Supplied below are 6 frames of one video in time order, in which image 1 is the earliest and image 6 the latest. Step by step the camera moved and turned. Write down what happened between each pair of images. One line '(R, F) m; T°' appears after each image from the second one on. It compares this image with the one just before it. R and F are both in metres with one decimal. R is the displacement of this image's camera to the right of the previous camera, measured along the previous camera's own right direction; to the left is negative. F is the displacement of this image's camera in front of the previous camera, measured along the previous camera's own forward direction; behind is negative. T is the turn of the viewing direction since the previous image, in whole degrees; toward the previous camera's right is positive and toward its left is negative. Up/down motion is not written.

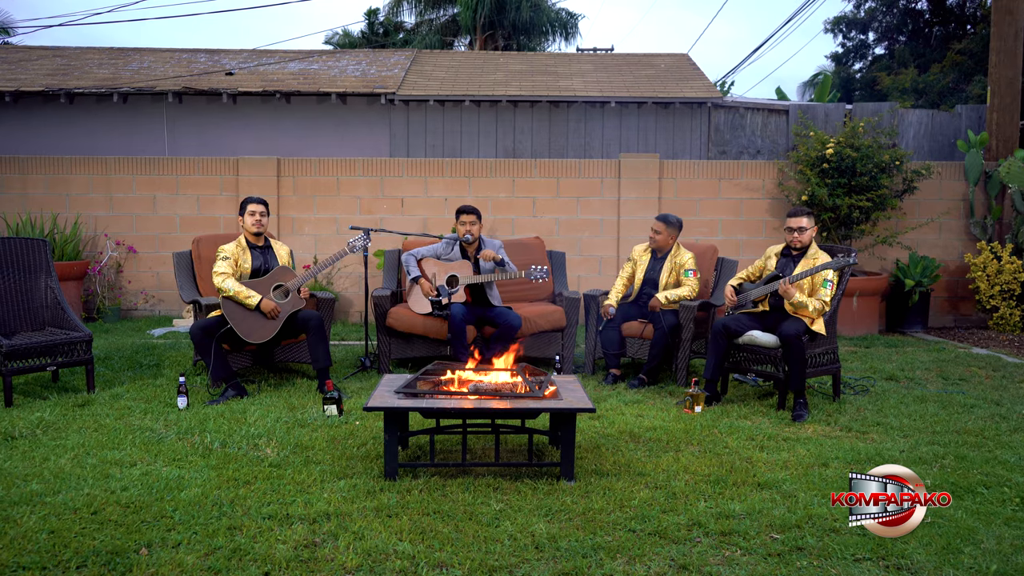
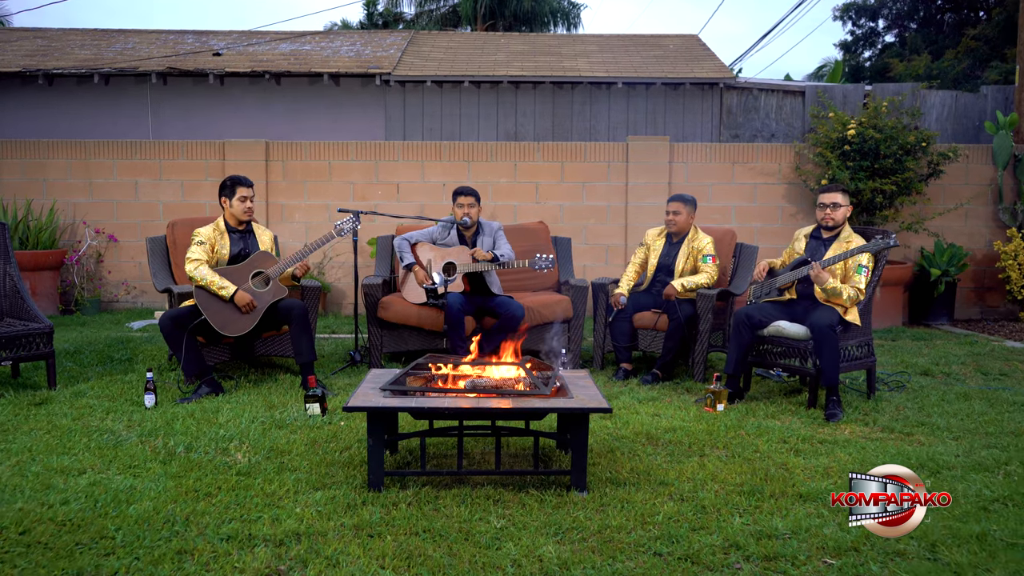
(0.0, +0.5) m; 0°
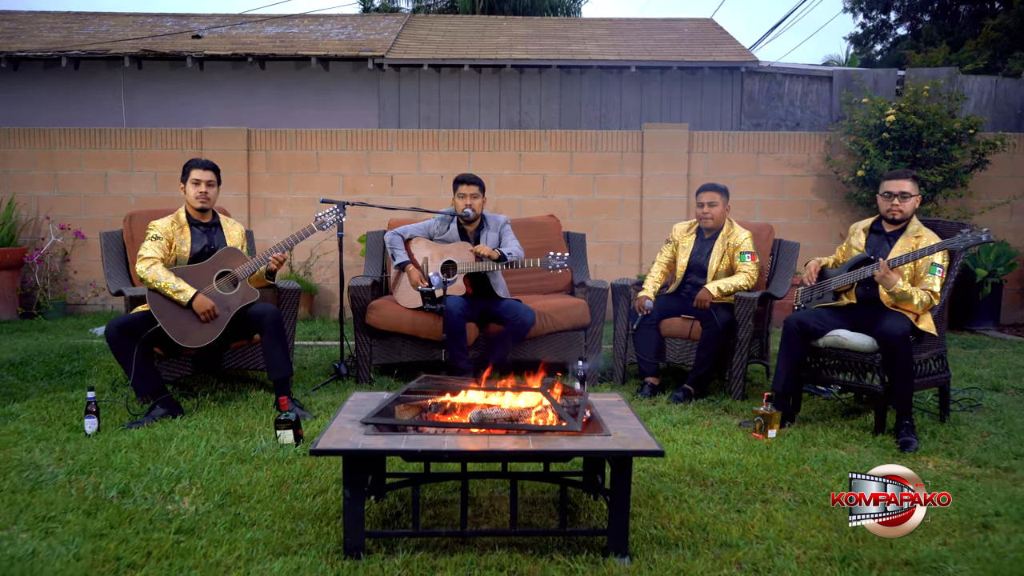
(0.0, +0.8) m; 0°
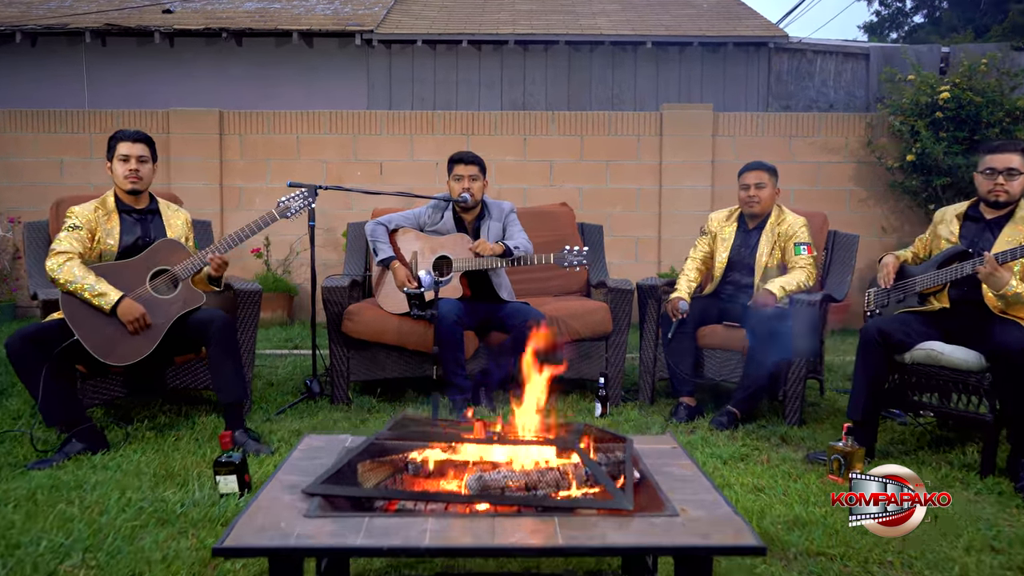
(0.0, +0.9) m; 0°
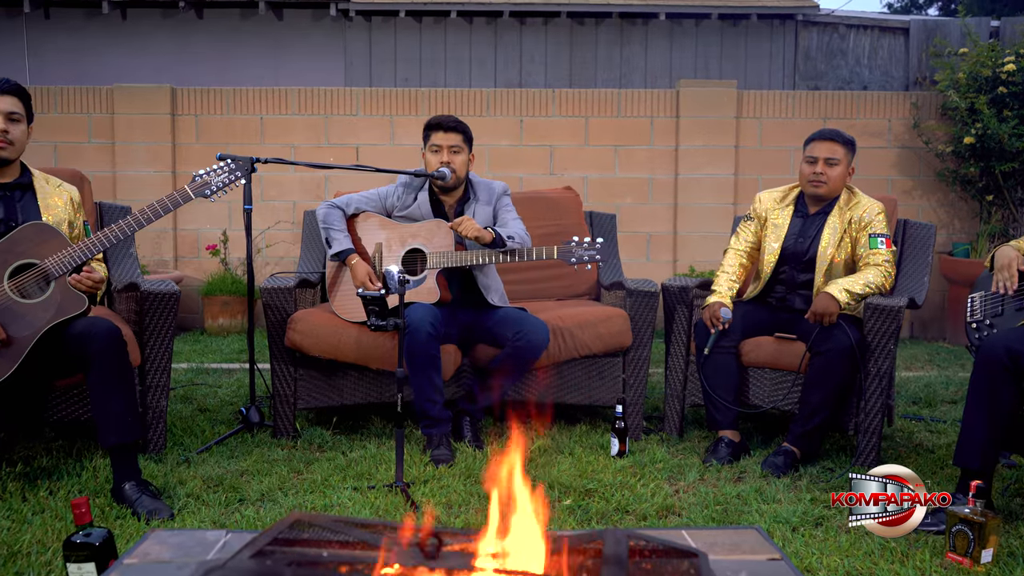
(0.0, +0.9) m; 0°
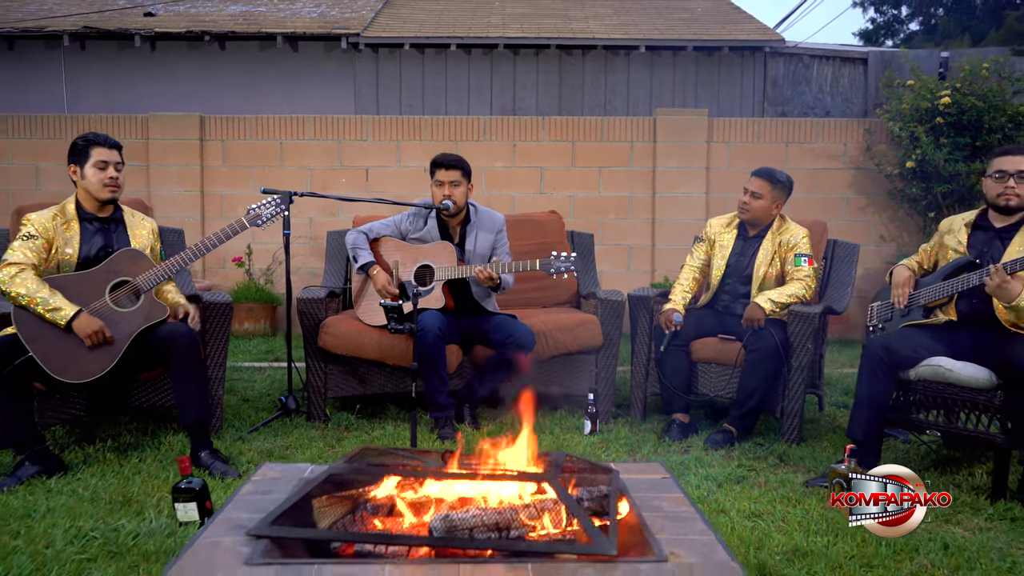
(0.0, -0.7) m; 0°
